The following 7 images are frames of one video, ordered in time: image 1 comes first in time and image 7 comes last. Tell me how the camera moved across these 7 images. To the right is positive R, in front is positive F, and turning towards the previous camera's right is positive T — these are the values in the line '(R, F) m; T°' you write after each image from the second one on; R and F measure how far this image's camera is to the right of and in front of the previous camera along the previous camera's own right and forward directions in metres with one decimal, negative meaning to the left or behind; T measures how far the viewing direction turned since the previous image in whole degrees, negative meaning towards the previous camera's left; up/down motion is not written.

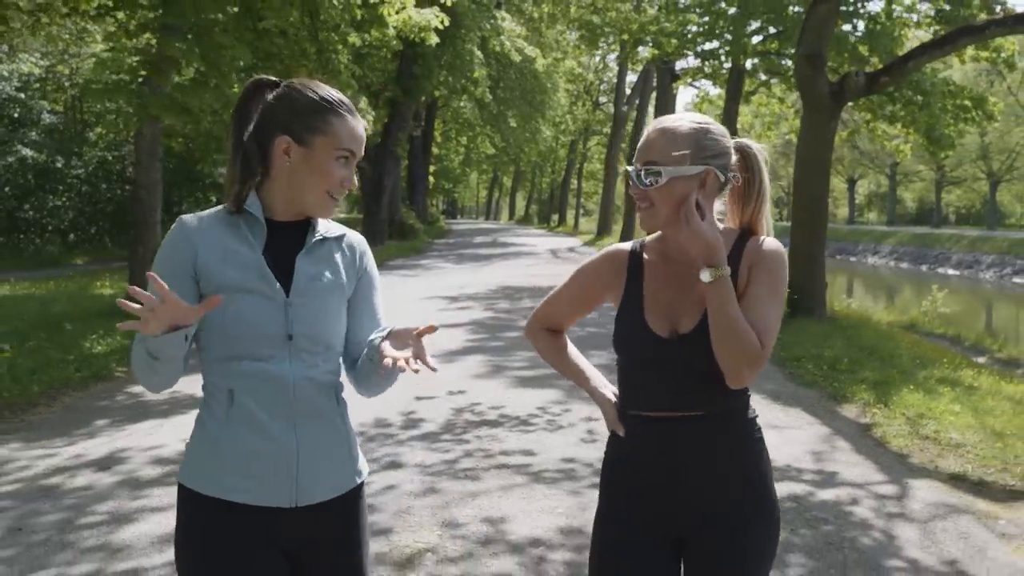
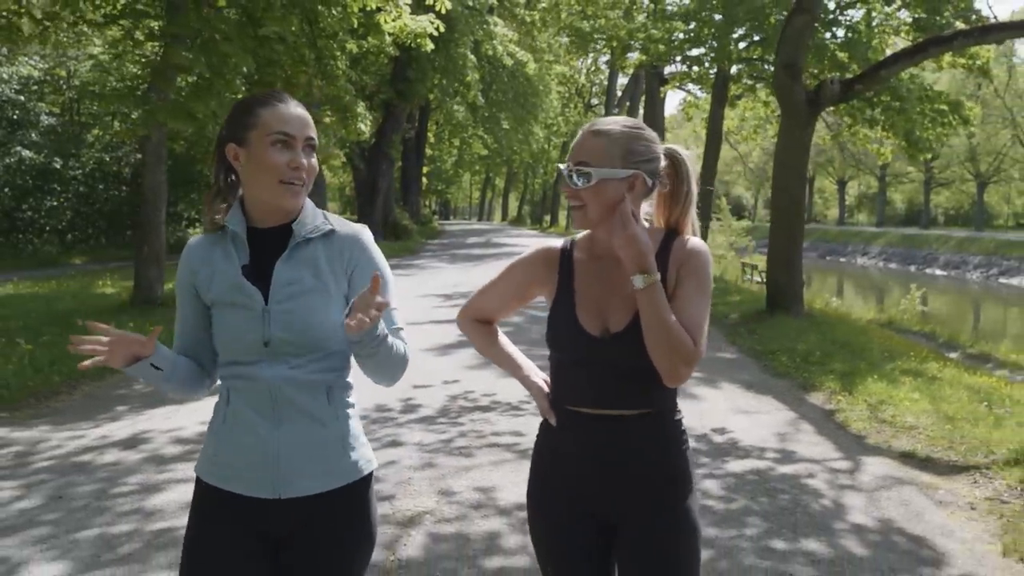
(0.0, -0.6) m; 0°
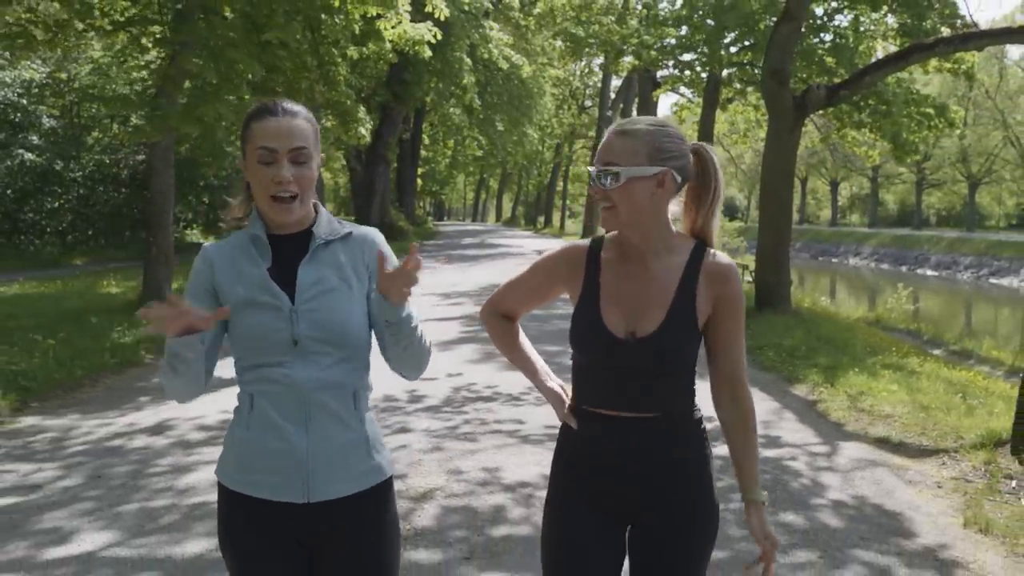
(-0.1, -0.5) m; 0°
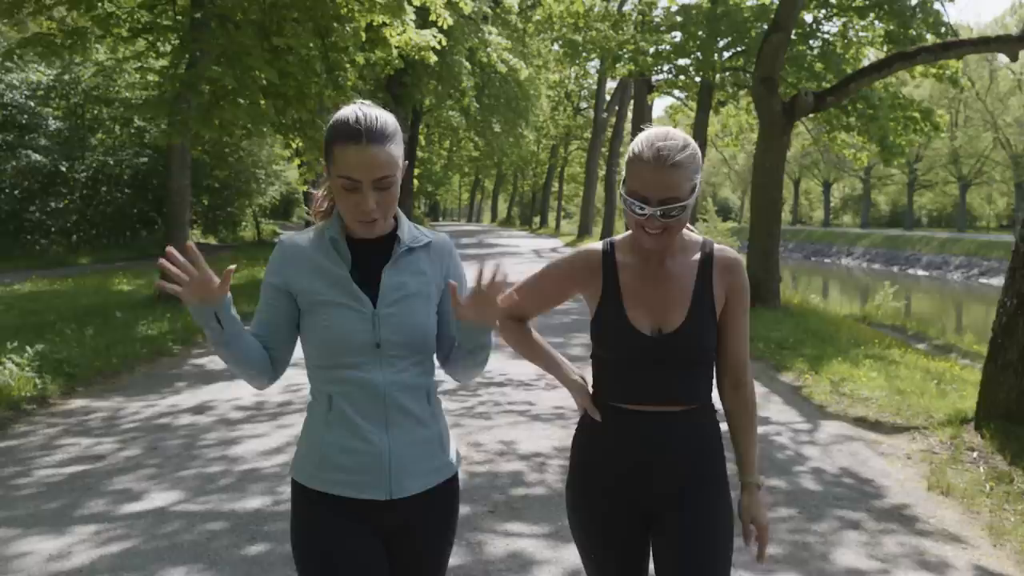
(-0.1, -0.7) m; 0°
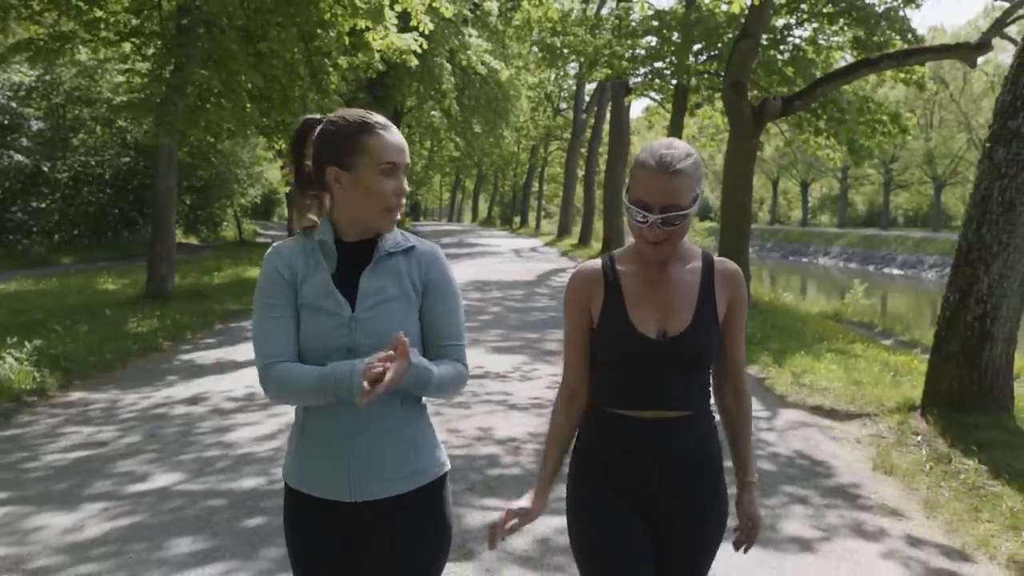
(0.0, -0.5) m; +1°
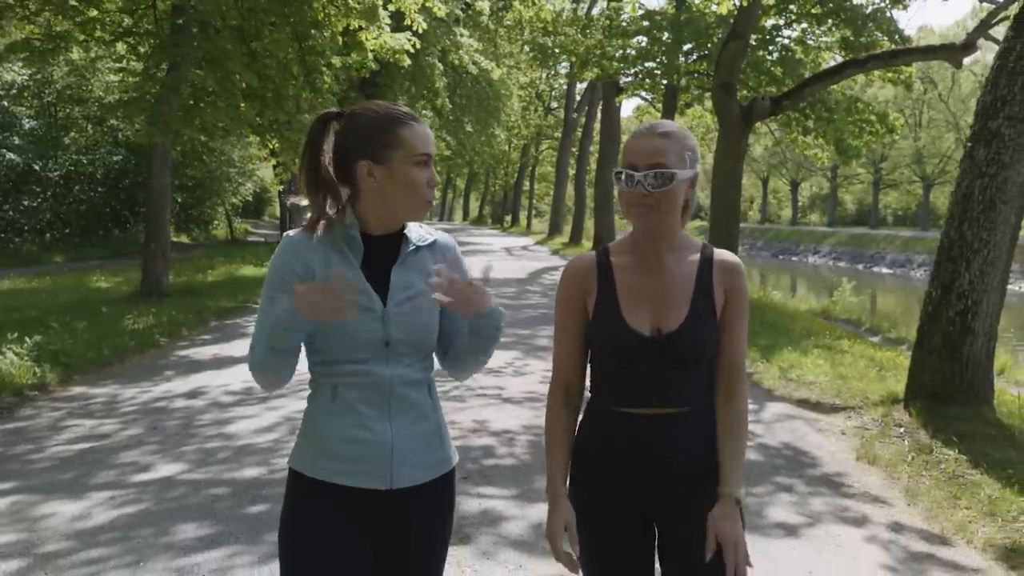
(0.0, -0.2) m; +1°
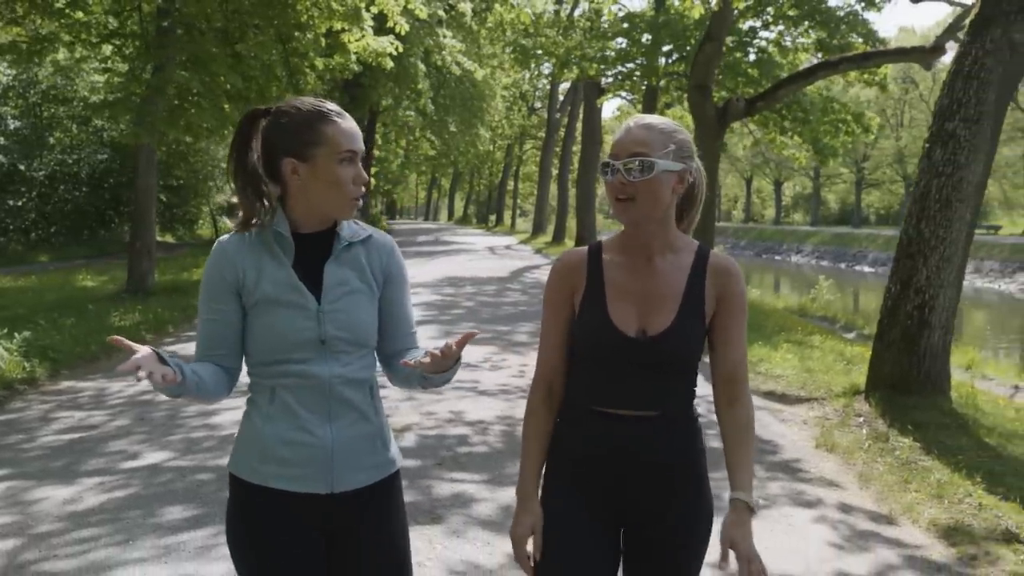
(+0.1, -0.3) m; +1°
